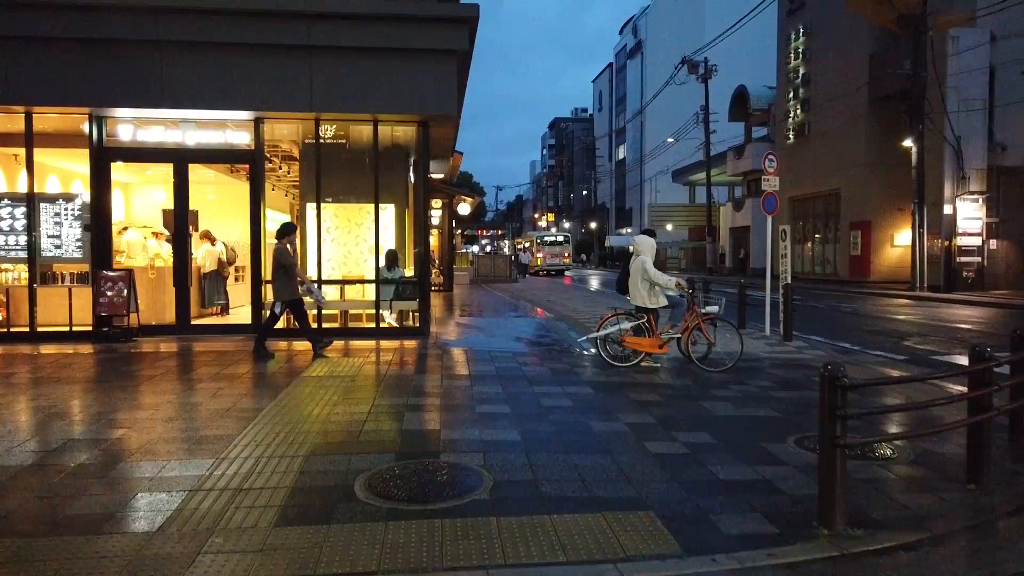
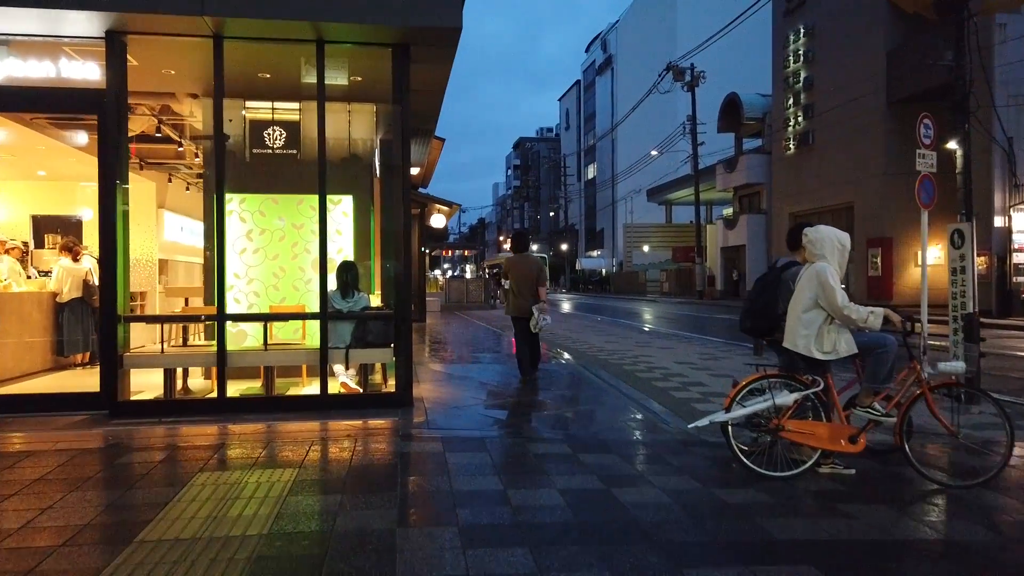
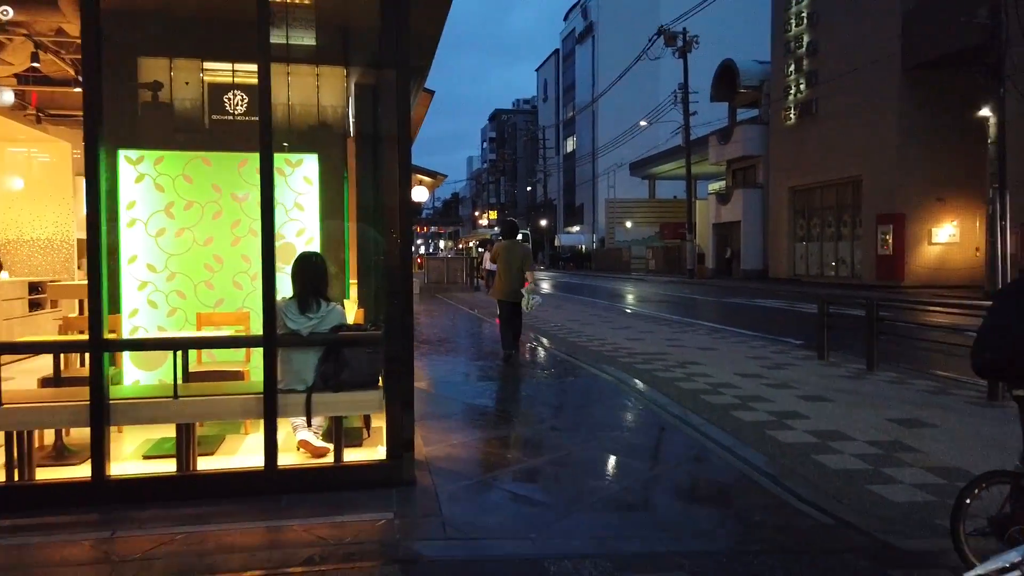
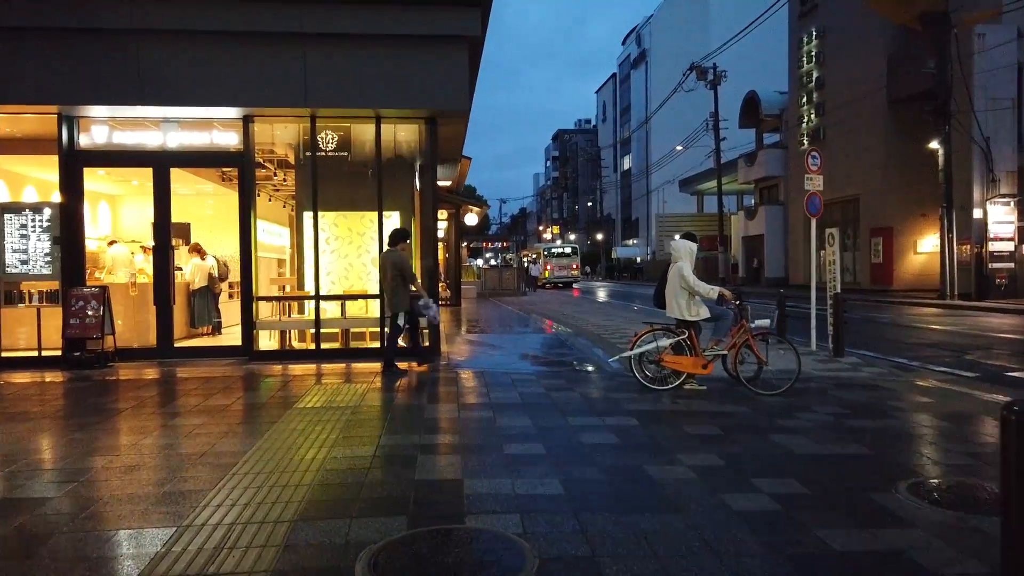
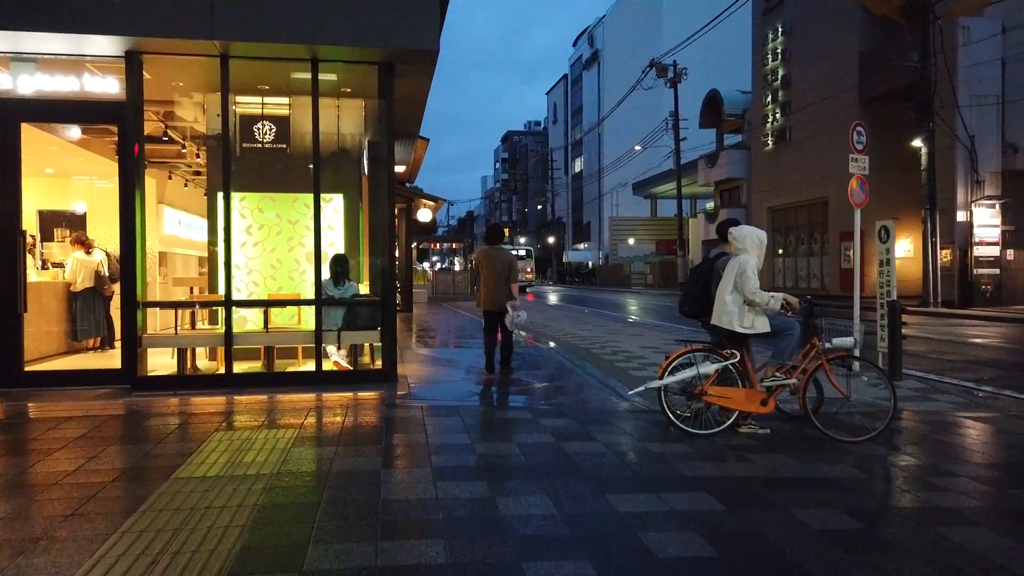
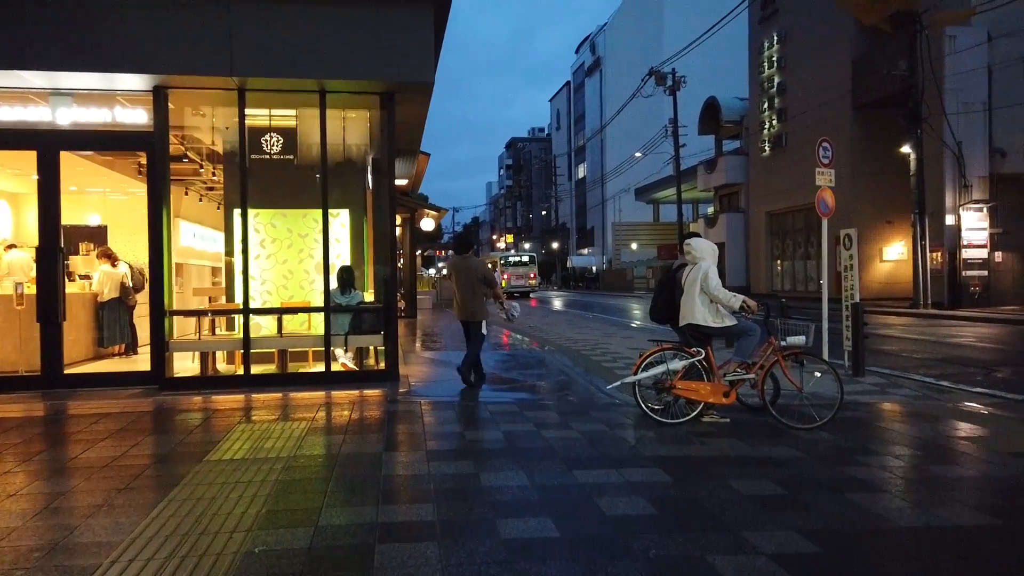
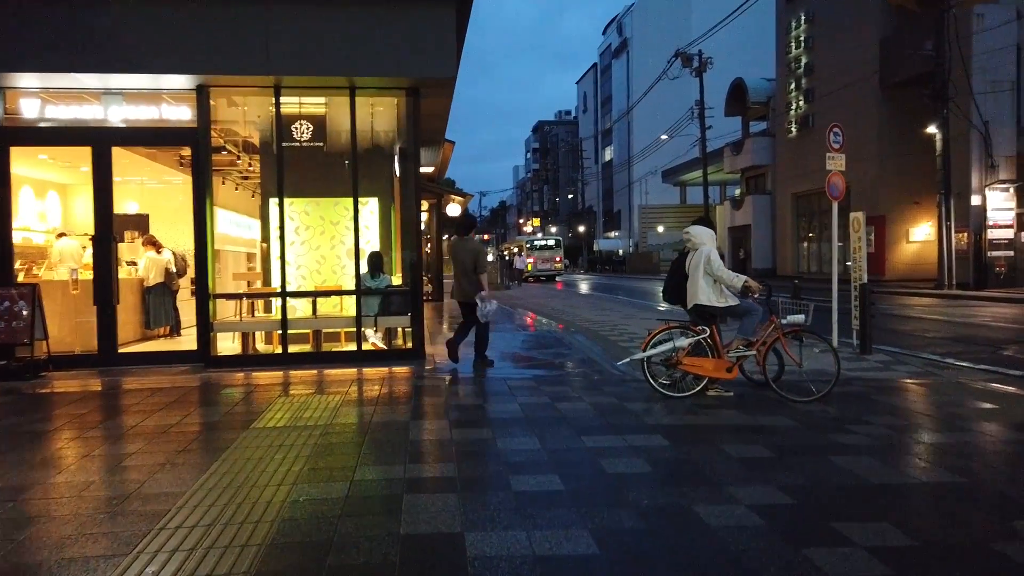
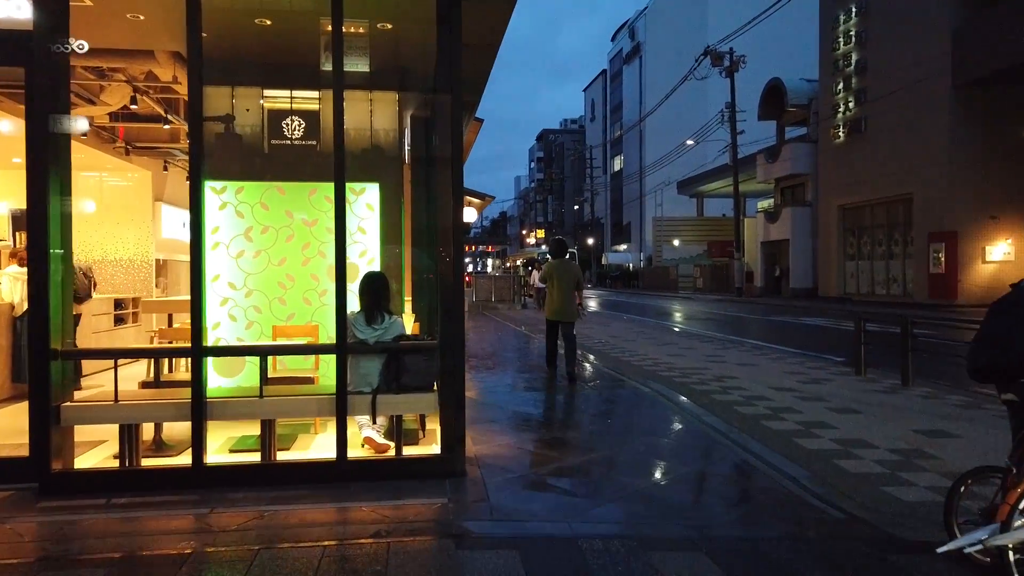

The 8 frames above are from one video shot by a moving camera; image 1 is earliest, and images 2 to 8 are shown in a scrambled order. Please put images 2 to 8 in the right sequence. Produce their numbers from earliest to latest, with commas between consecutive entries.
4, 7, 6, 5, 2, 8, 3
